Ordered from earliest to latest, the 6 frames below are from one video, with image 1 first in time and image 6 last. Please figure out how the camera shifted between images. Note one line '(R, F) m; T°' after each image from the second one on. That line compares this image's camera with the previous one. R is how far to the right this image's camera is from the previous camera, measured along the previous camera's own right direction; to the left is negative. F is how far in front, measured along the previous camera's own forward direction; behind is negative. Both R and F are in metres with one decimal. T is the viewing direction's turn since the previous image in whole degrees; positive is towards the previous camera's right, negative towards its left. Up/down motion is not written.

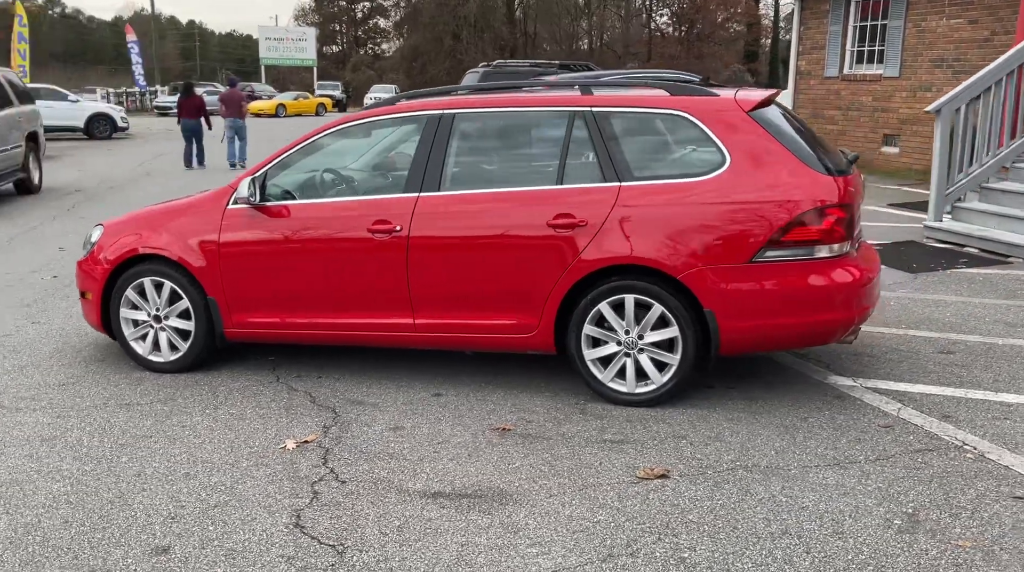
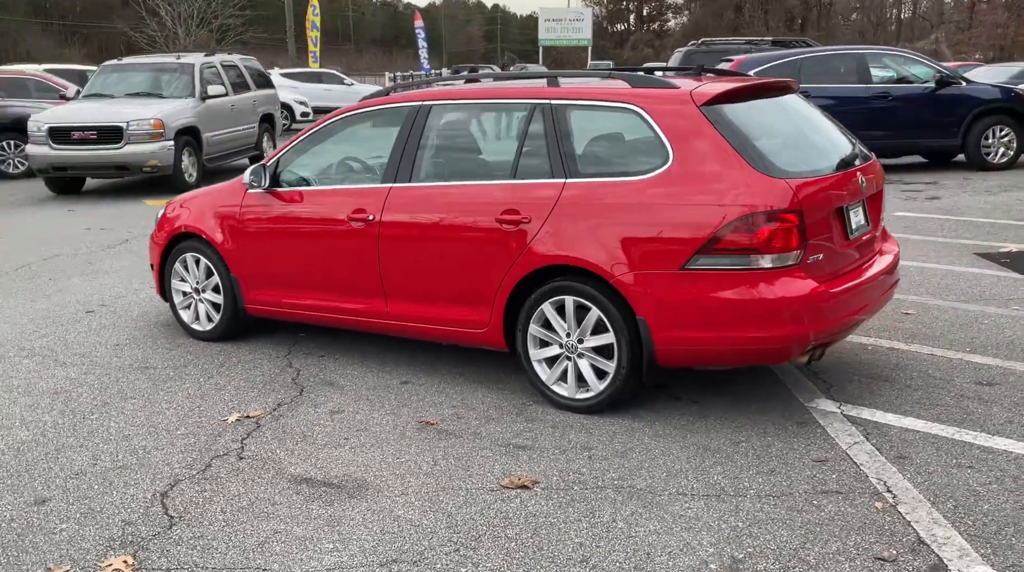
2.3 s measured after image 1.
(+1.7, +0.3) m; -17°
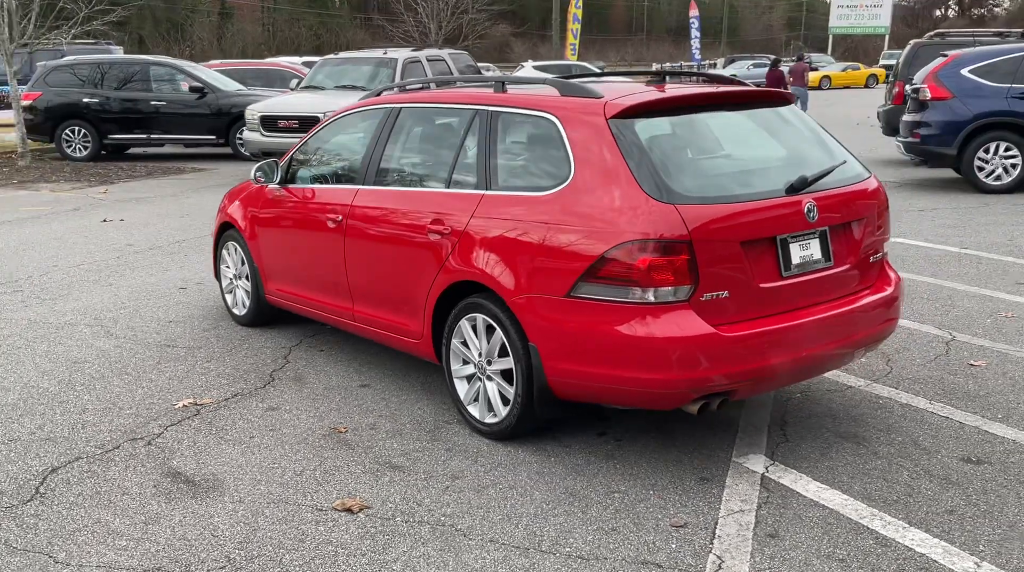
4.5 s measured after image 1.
(+1.7, +0.5) m; -17°
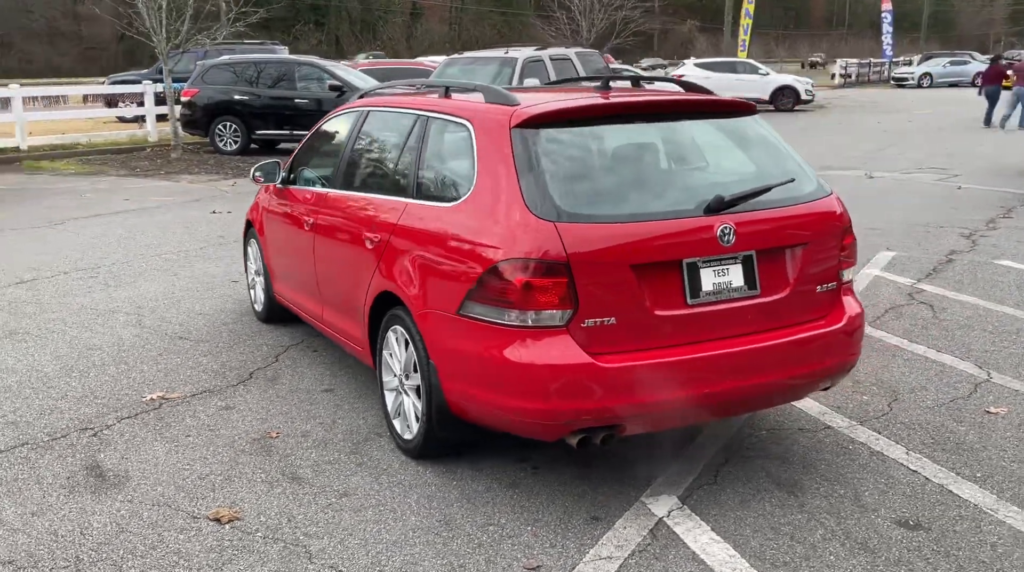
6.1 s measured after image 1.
(+1.1, +0.3) m; -11°
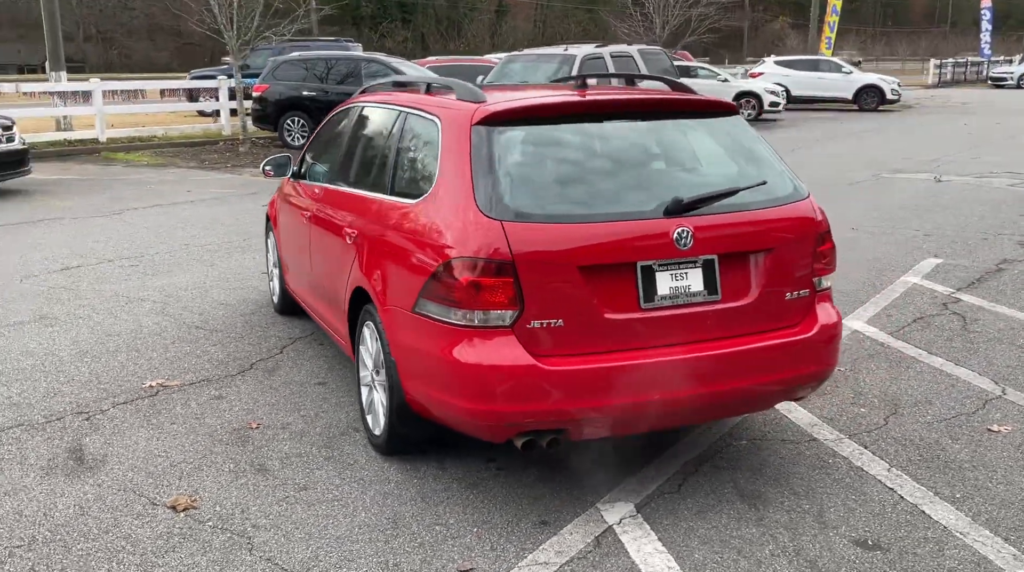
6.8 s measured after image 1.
(+0.5, +0.1) m; -5°
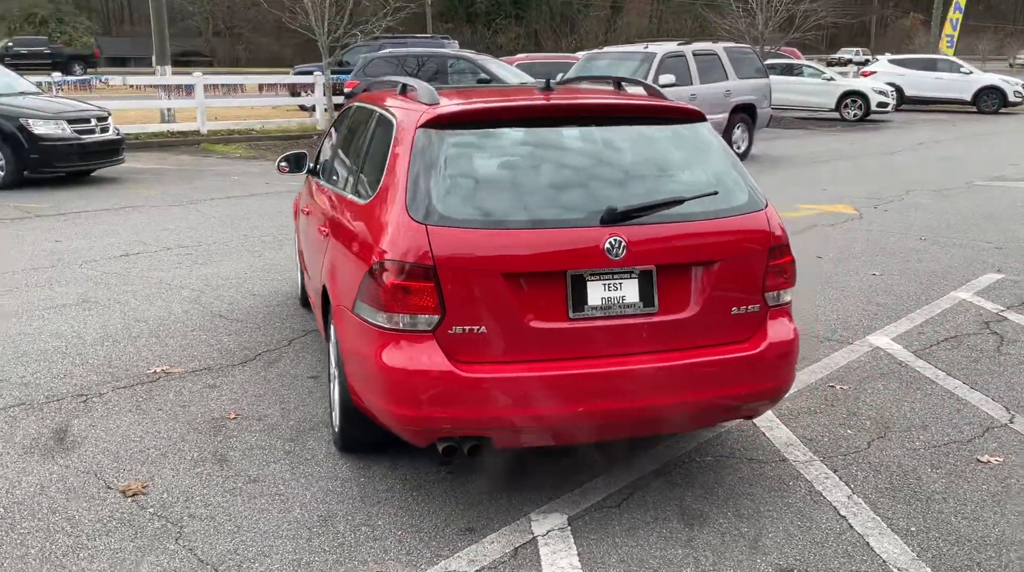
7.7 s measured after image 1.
(+0.7, +0.1) m; -7°
